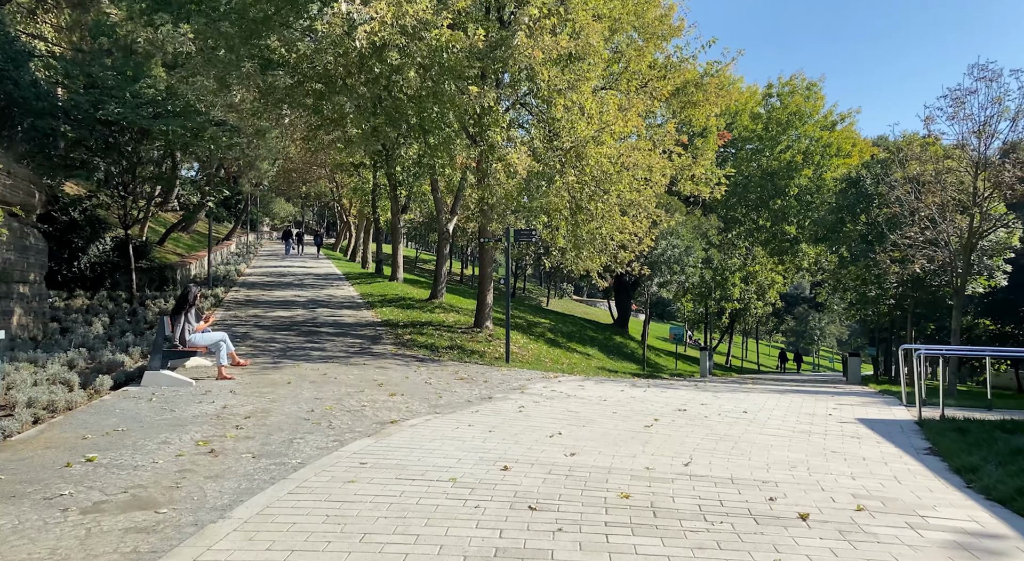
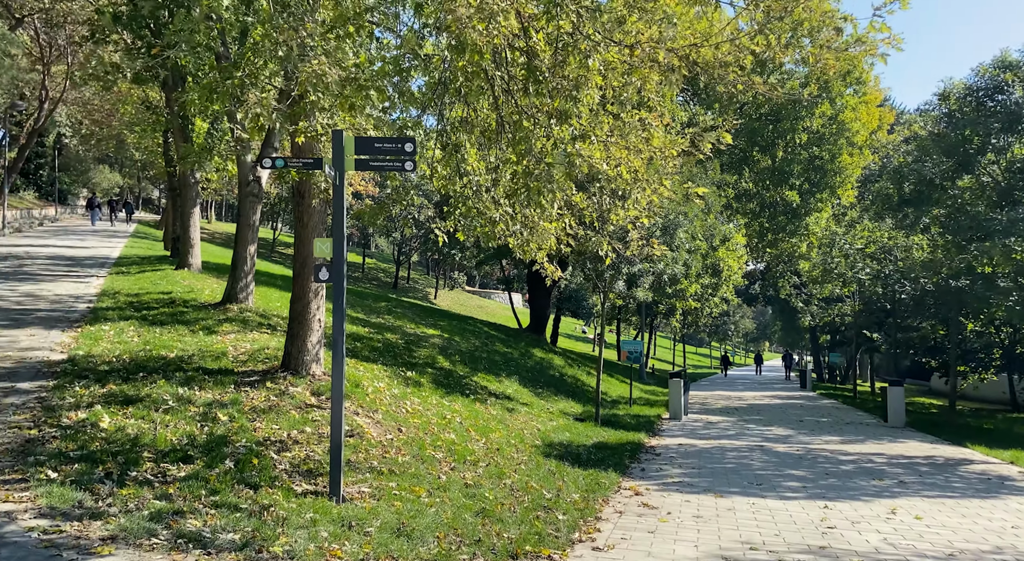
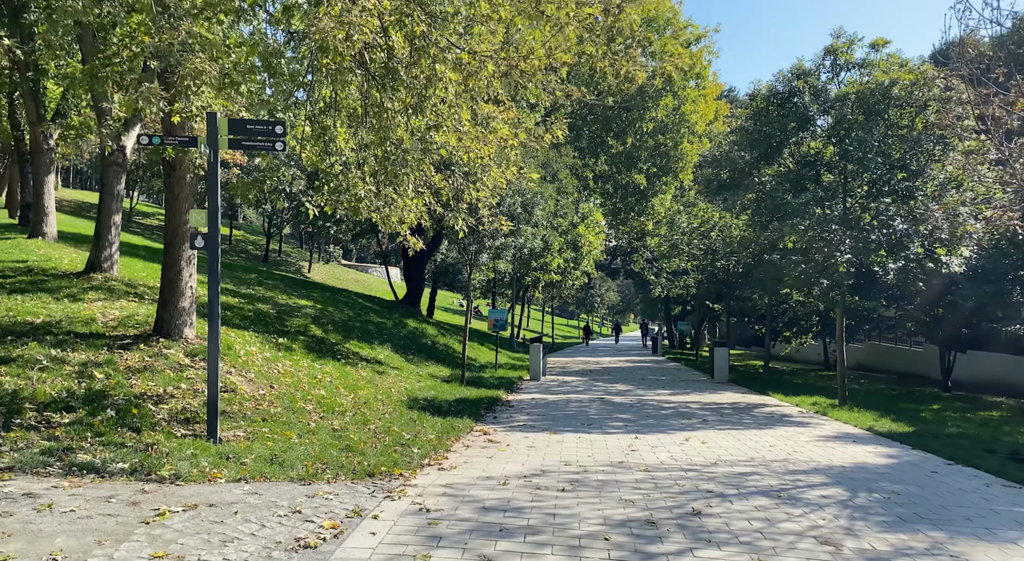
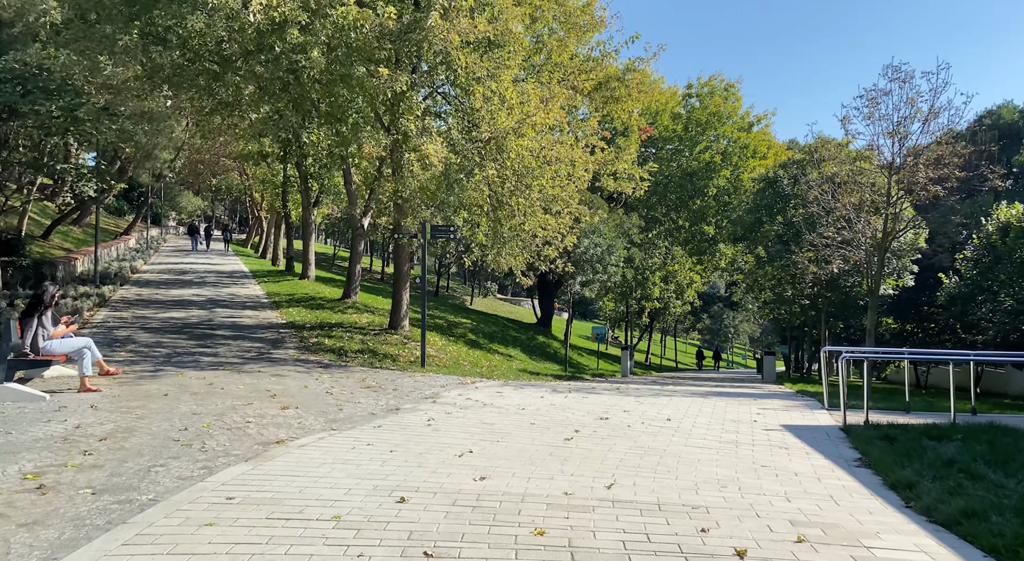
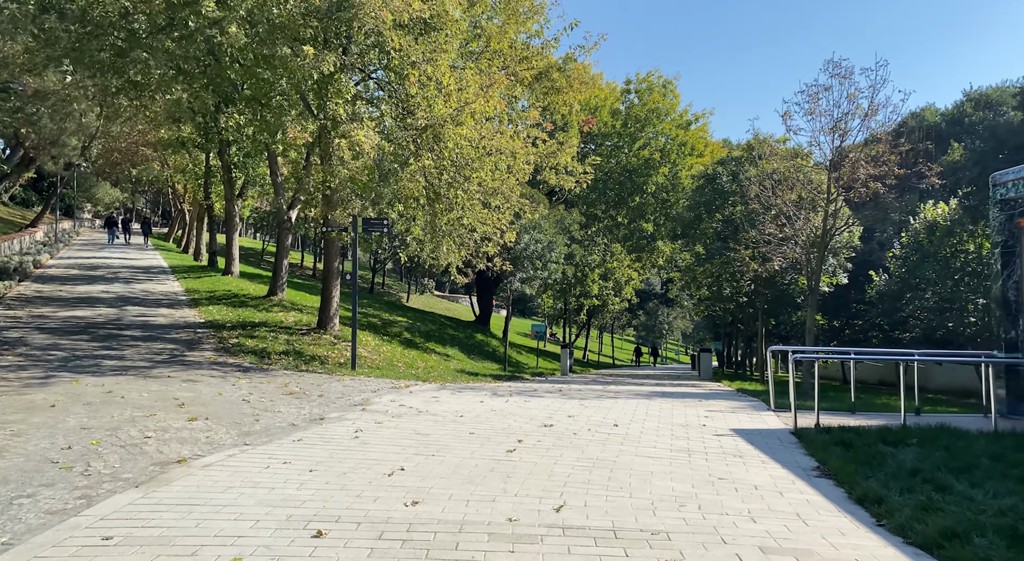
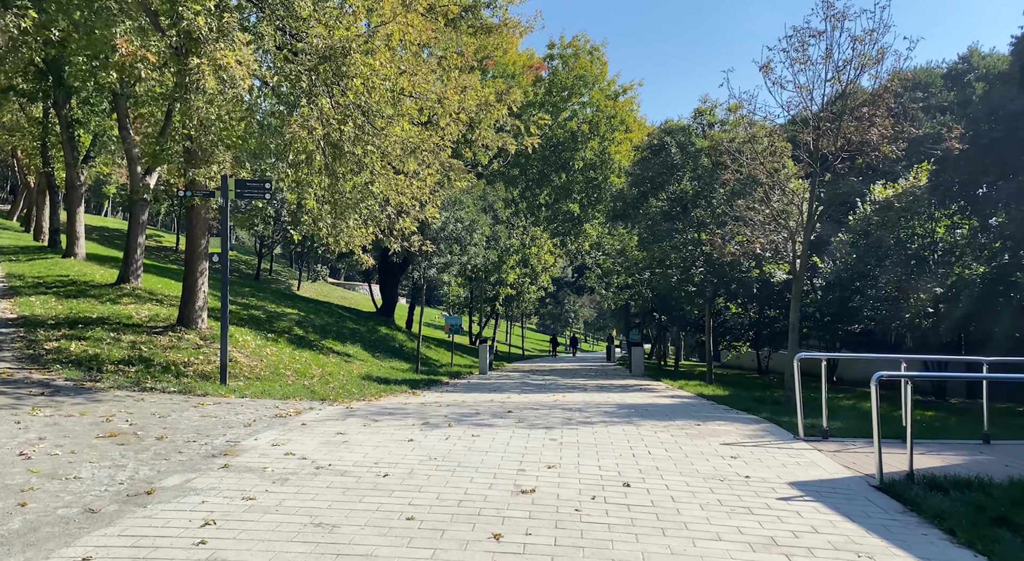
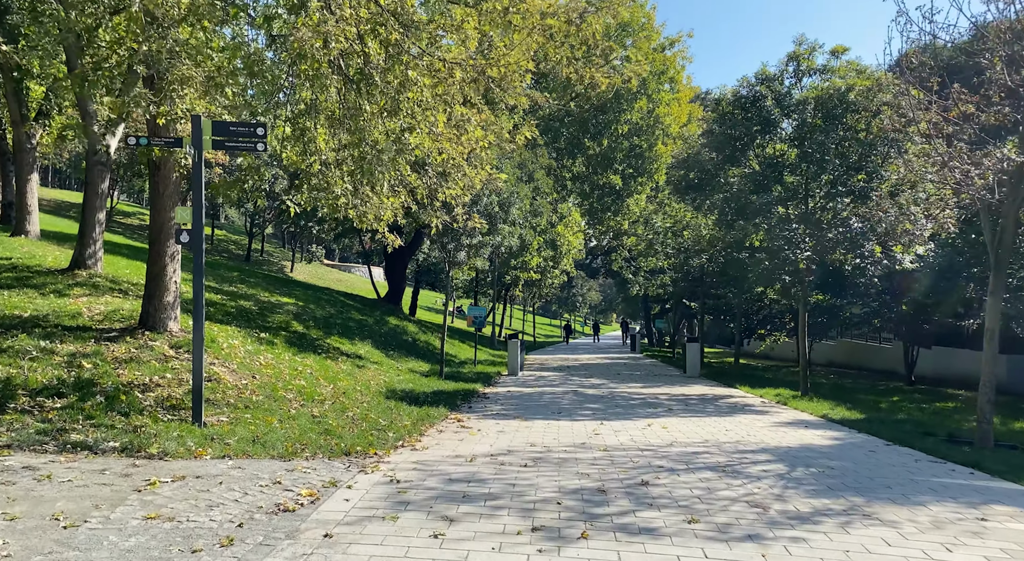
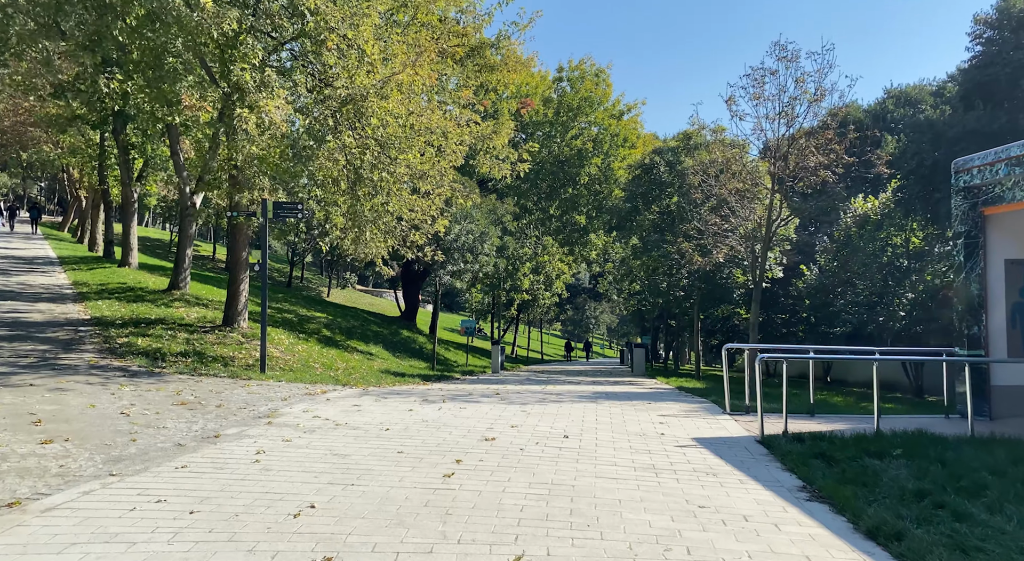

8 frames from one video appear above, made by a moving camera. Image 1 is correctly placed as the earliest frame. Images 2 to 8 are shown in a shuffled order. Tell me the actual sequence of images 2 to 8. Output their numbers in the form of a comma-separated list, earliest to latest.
4, 5, 8, 6, 7, 3, 2
